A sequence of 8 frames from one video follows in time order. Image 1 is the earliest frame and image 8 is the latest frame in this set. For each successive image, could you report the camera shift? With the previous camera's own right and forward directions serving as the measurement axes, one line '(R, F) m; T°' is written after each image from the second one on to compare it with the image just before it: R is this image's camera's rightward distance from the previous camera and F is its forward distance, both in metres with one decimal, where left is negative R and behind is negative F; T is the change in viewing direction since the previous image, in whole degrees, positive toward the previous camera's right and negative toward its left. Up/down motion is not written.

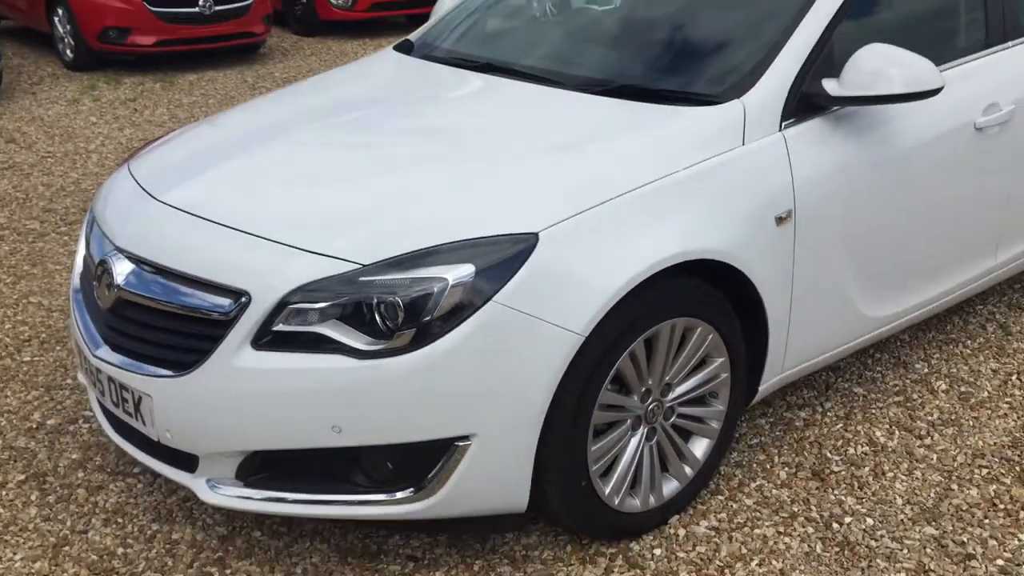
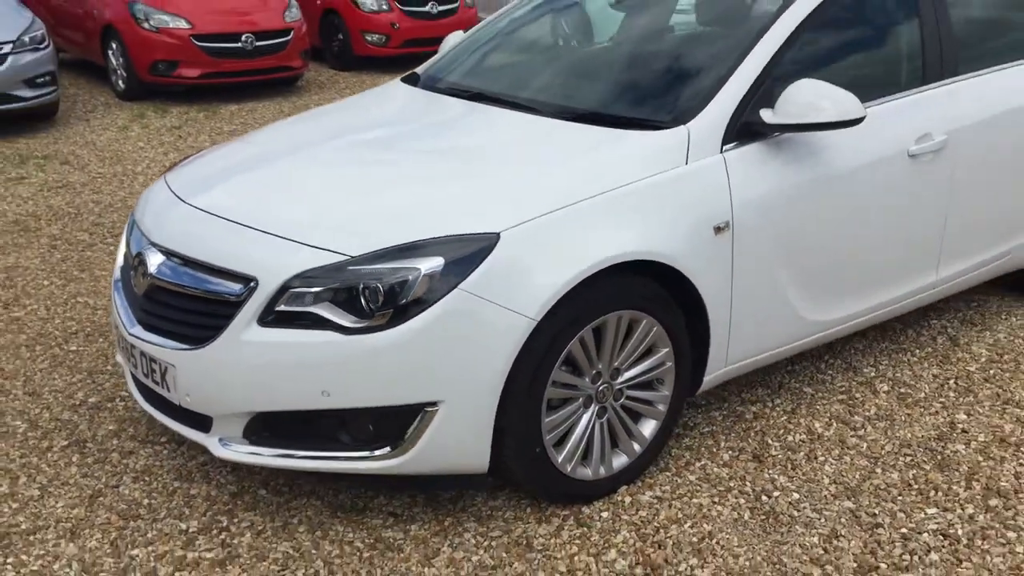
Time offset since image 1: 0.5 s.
(+0.2, -0.4) m; -2°
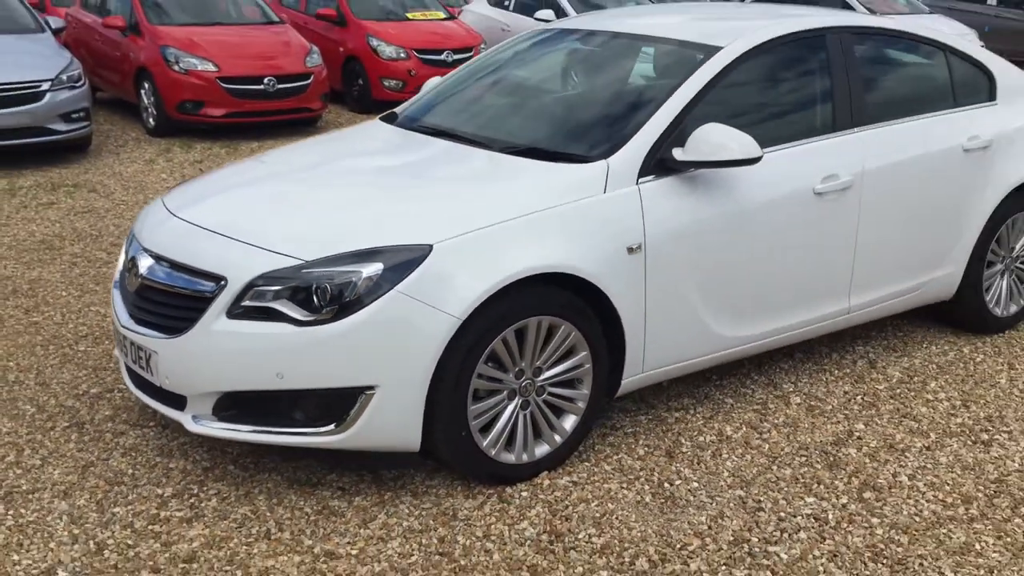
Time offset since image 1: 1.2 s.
(+0.3, -0.5) m; -2°
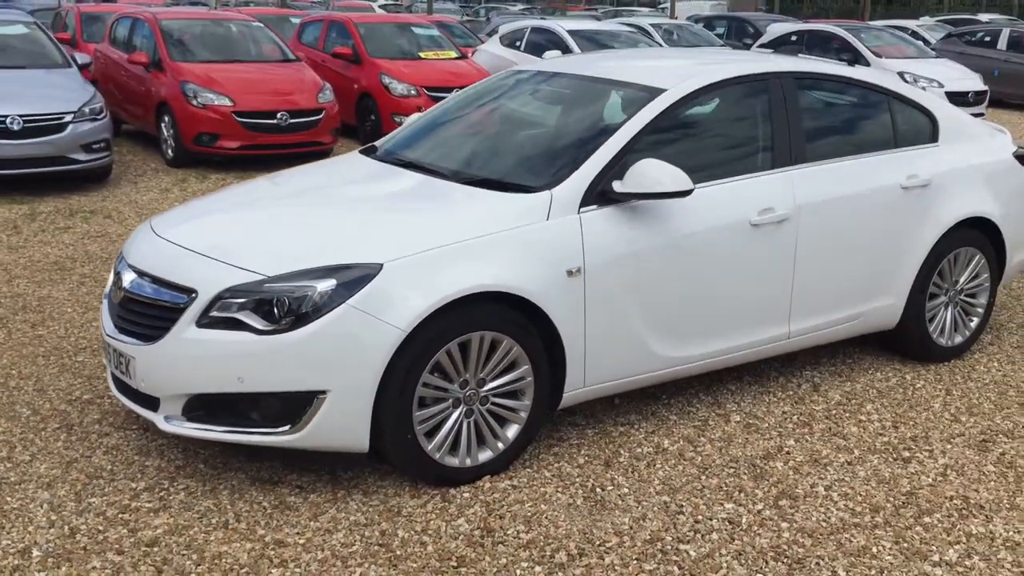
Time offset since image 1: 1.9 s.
(+0.3, -0.3) m; -2°
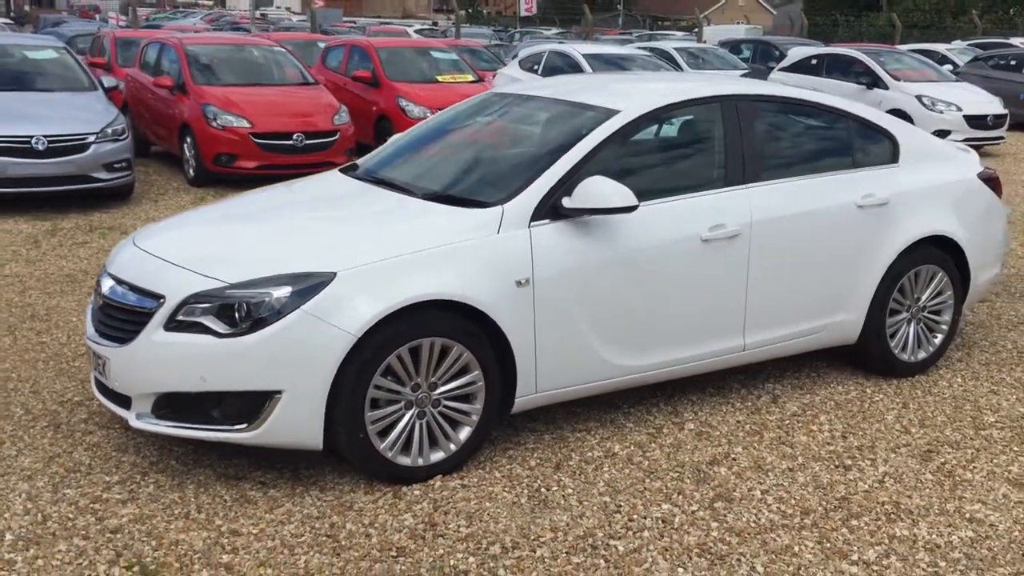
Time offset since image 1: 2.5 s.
(+0.3, -0.2) m; -2°
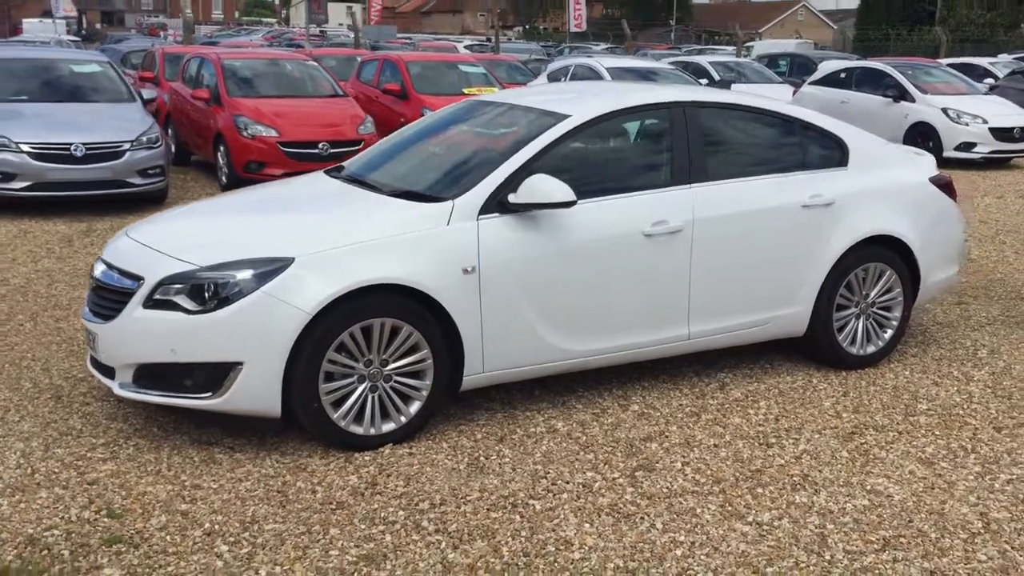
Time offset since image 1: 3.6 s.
(+0.5, -0.4) m; -3°
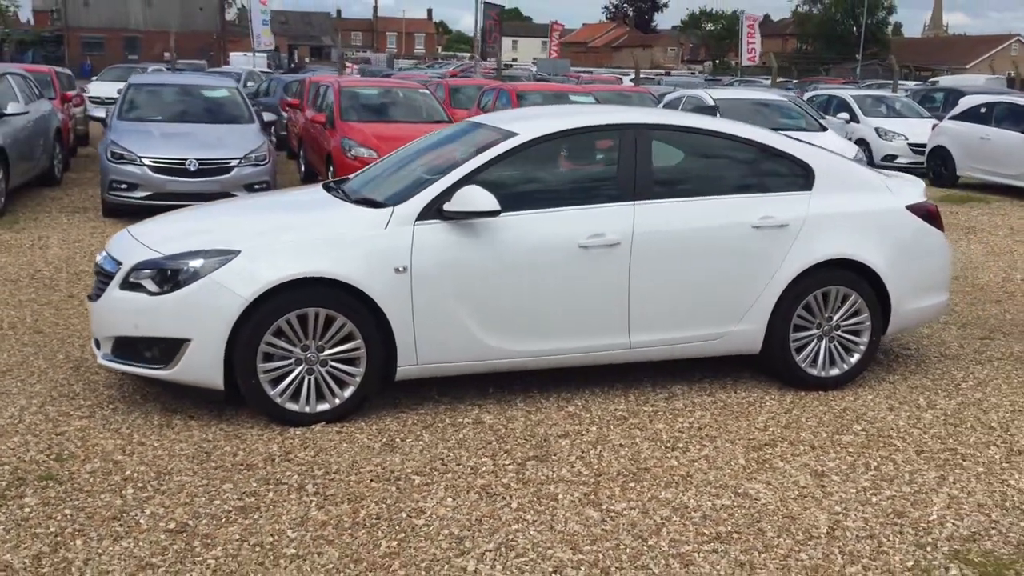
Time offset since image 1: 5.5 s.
(+1.2, -0.3) m; -10°
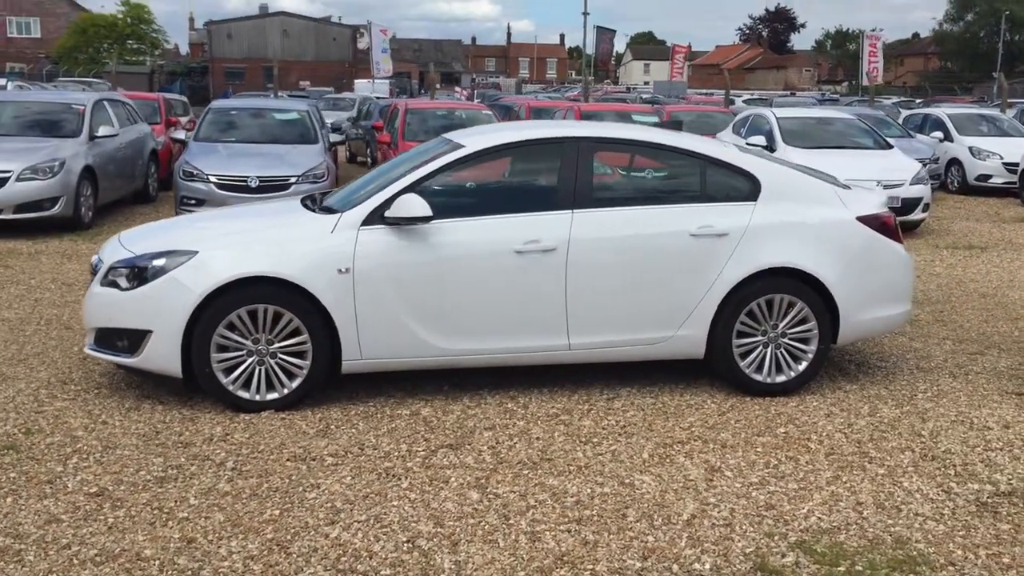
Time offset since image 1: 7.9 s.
(+1.0, -0.2) m; -7°
